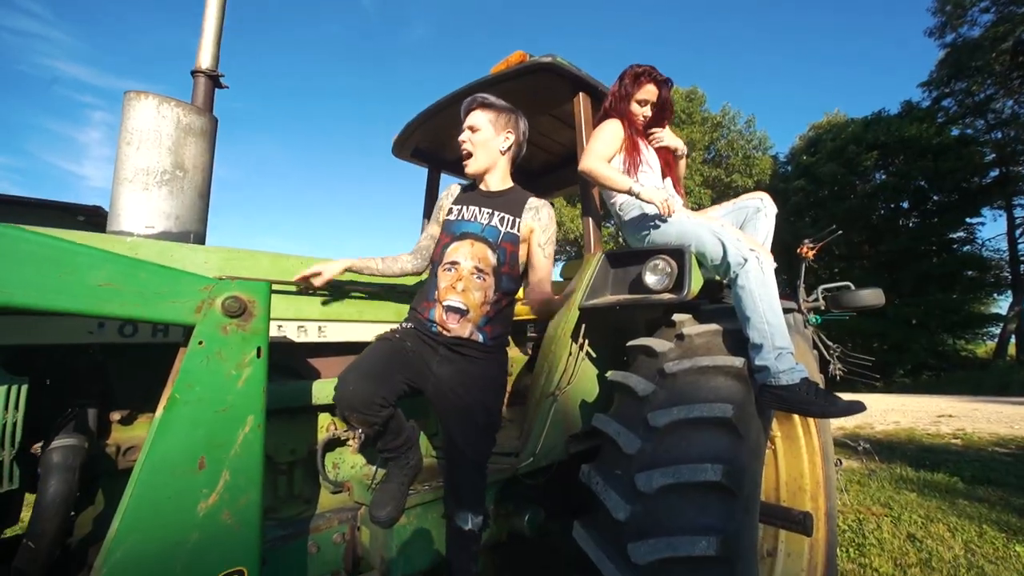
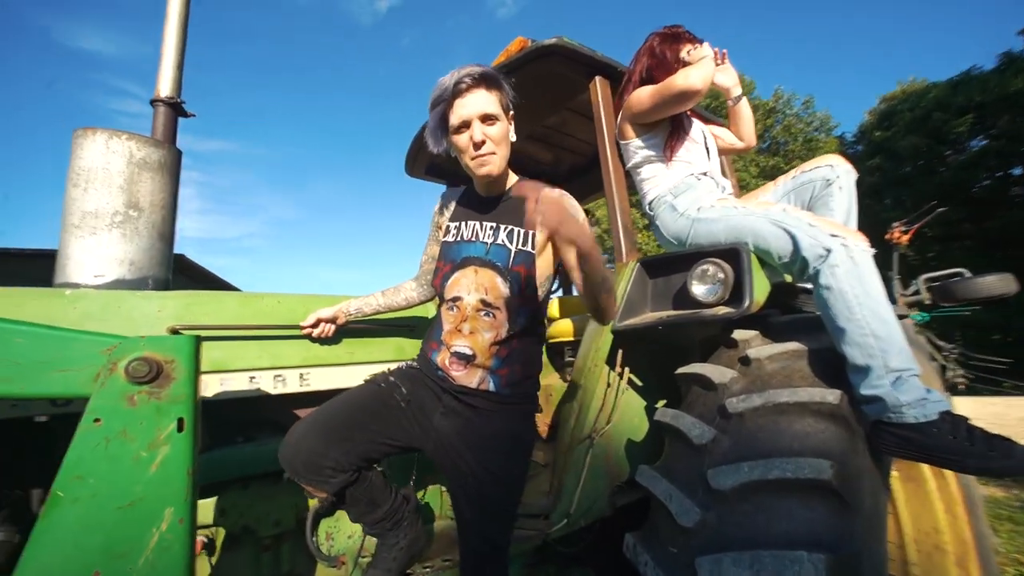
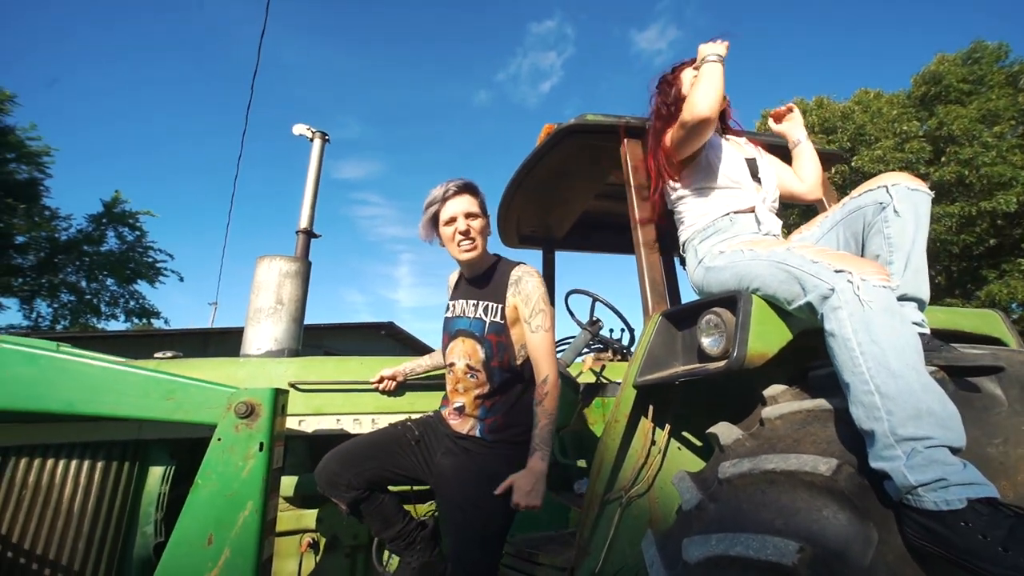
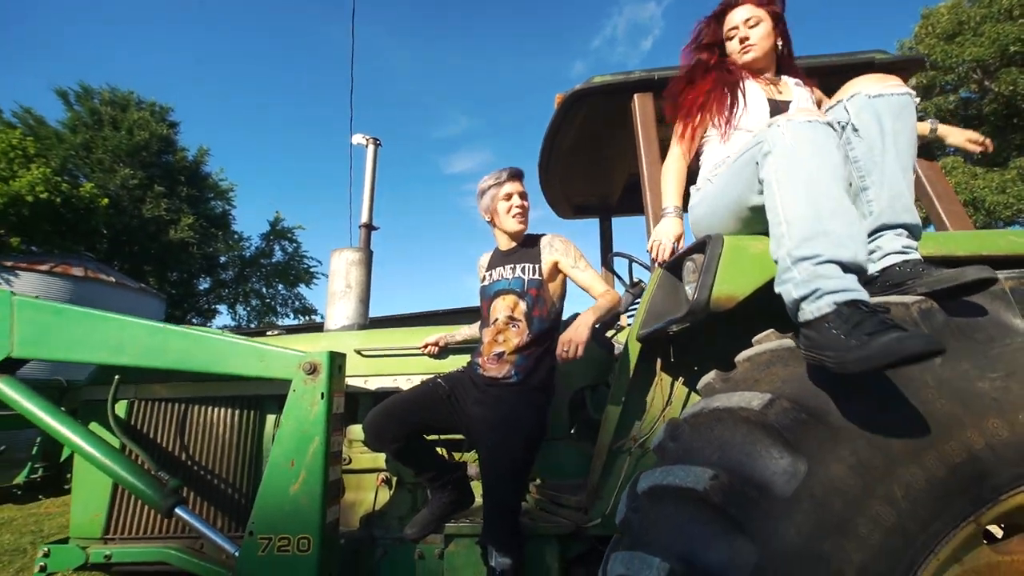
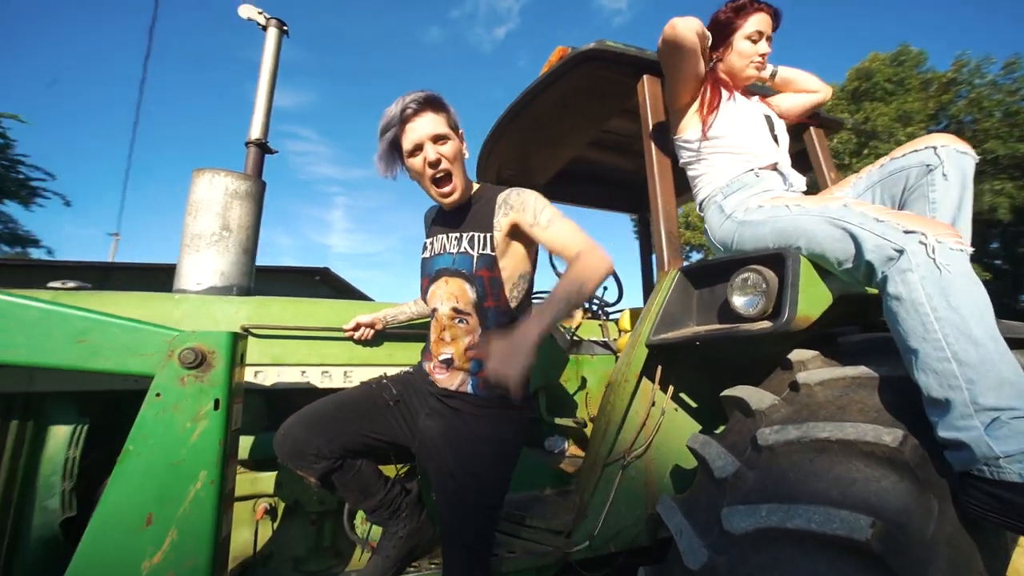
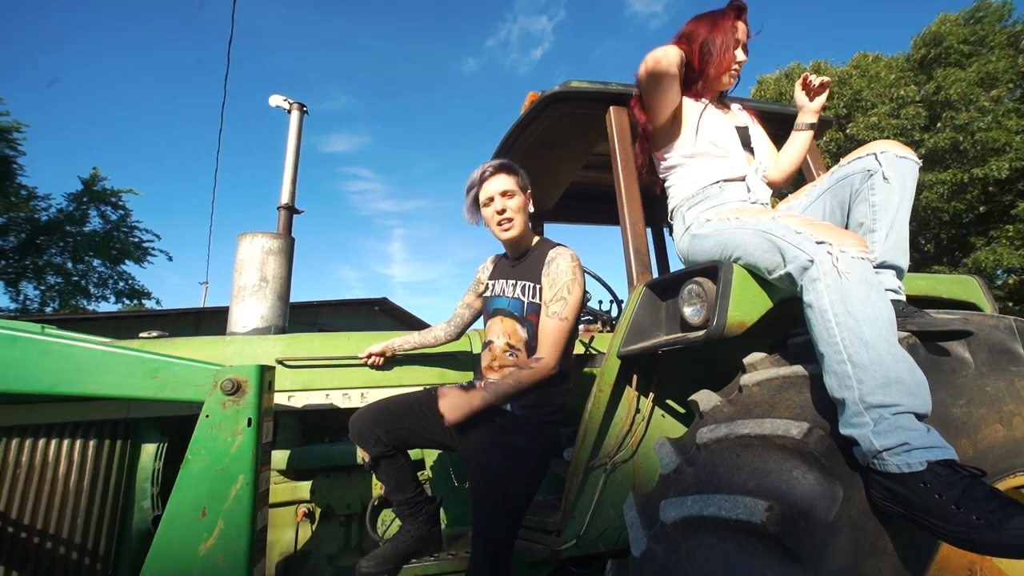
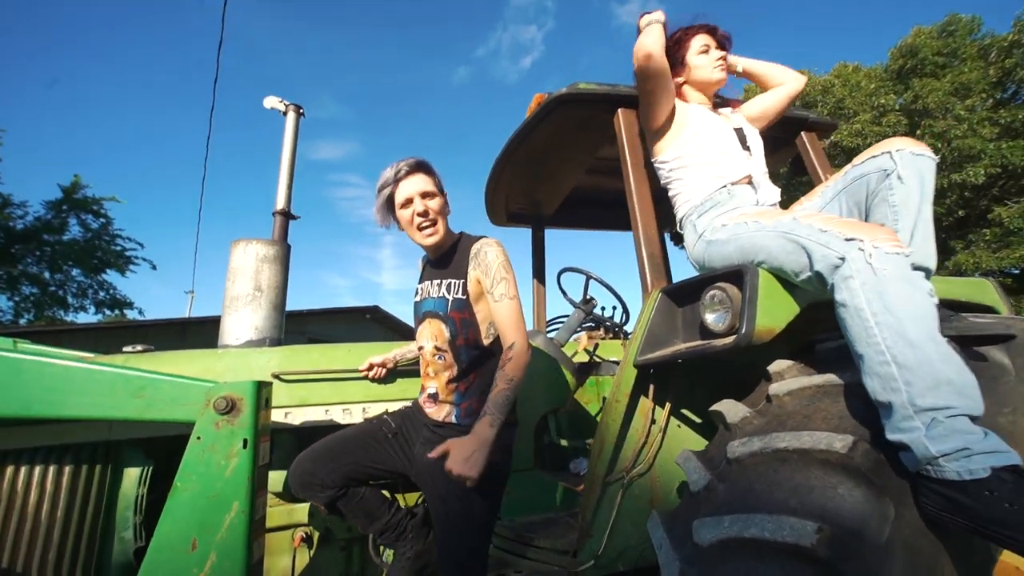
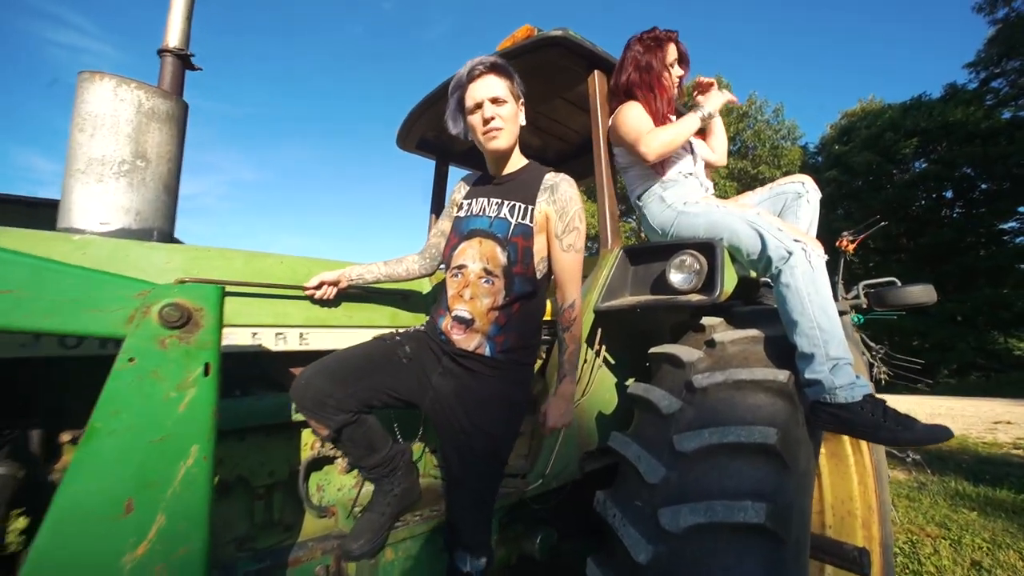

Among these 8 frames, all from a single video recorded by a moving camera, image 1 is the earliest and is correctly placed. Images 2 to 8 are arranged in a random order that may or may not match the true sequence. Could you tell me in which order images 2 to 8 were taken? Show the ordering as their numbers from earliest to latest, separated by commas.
8, 2, 5, 7, 3, 6, 4
